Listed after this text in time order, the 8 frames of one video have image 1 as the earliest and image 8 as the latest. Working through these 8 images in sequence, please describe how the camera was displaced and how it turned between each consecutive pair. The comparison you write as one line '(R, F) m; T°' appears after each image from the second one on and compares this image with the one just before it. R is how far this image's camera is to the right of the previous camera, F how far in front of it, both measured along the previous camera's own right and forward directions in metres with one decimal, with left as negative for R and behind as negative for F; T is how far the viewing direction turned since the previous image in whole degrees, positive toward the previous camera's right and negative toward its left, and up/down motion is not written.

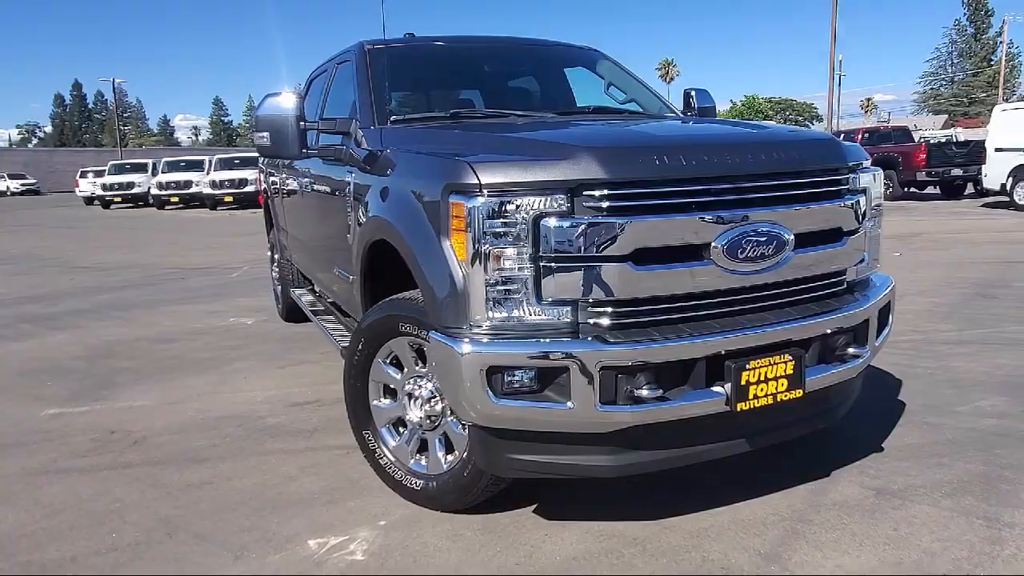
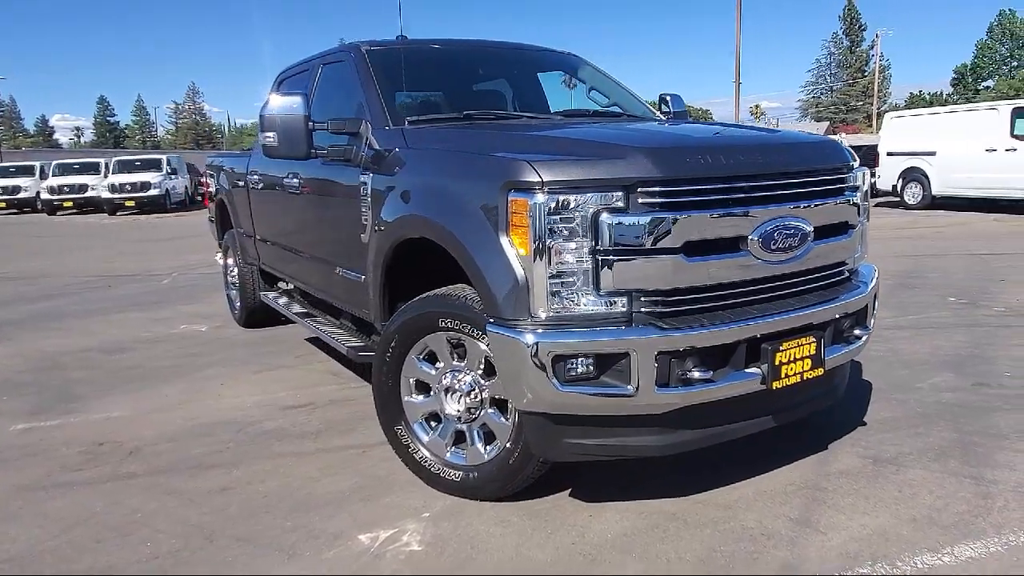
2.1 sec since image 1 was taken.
(-0.6, -0.1) m; +7°
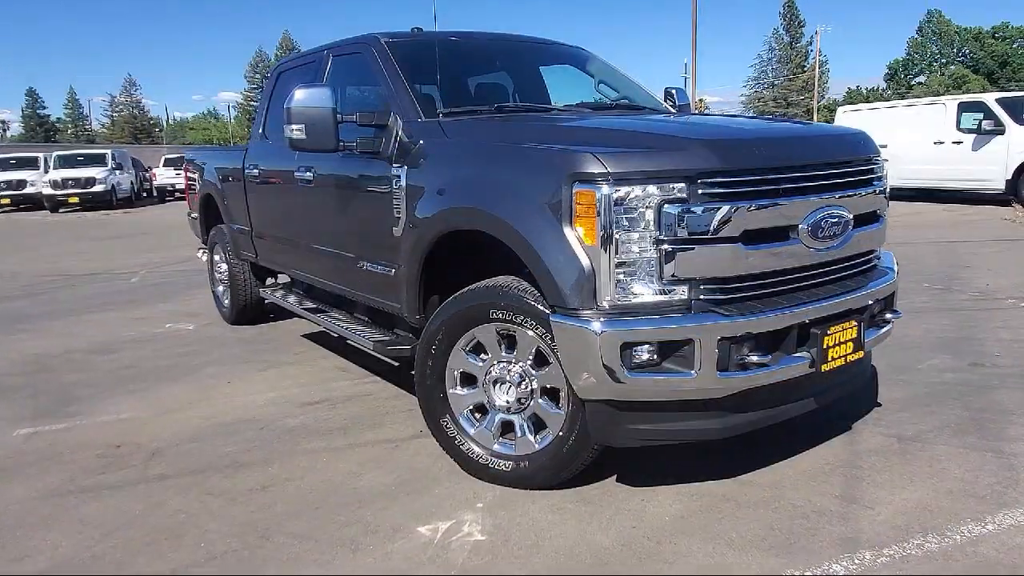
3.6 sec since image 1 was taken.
(-0.5, 0.0) m; +4°
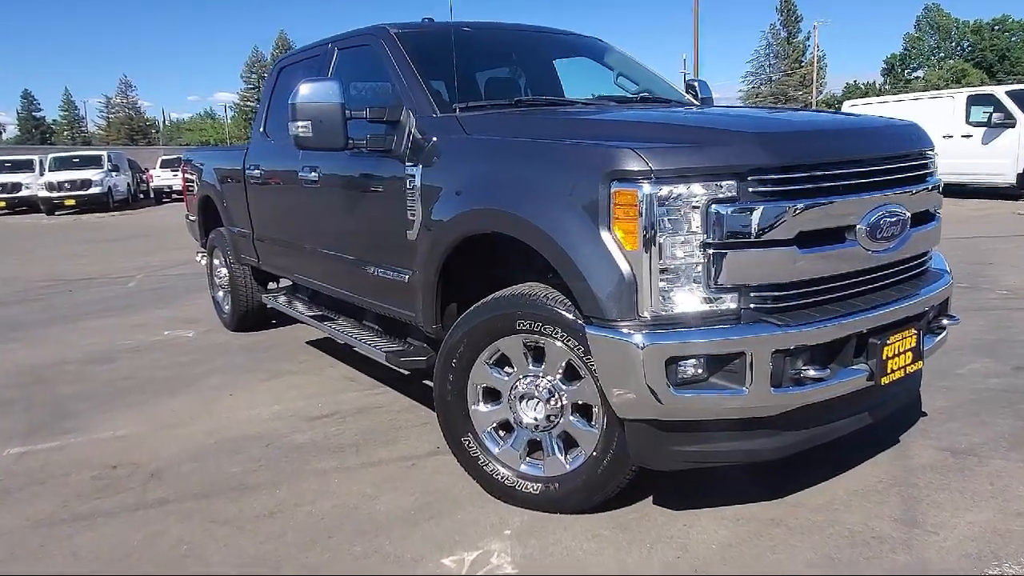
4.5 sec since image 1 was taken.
(-0.1, +0.3) m; 0°
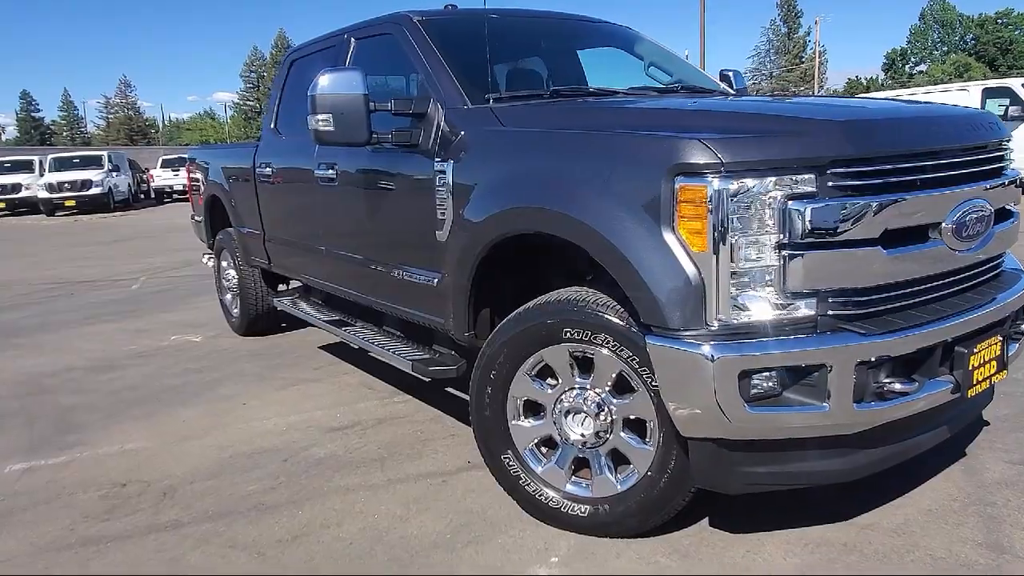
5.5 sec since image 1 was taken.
(-0.2, +0.3) m; 0°
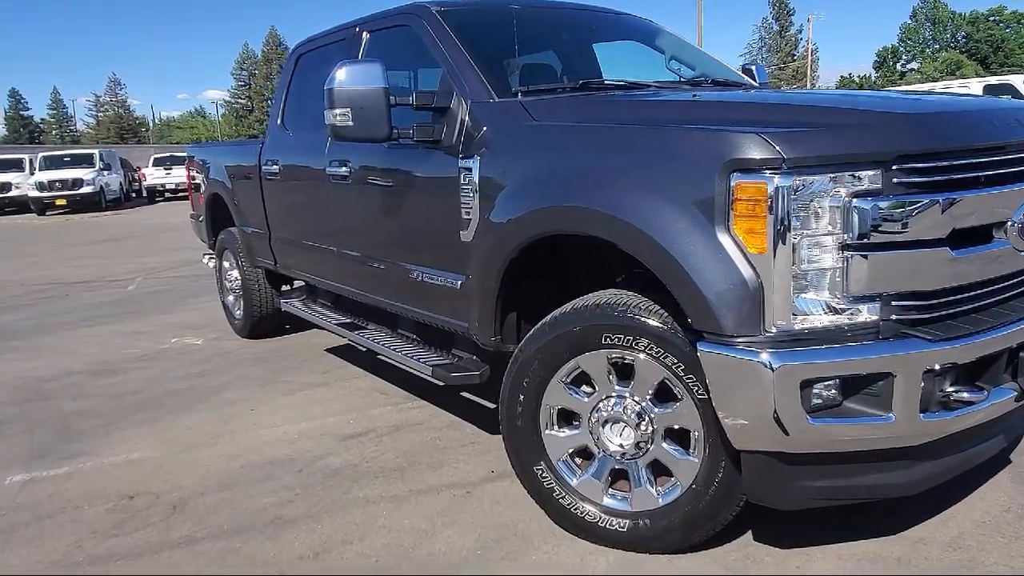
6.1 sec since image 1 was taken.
(-0.2, +0.2) m; +1°
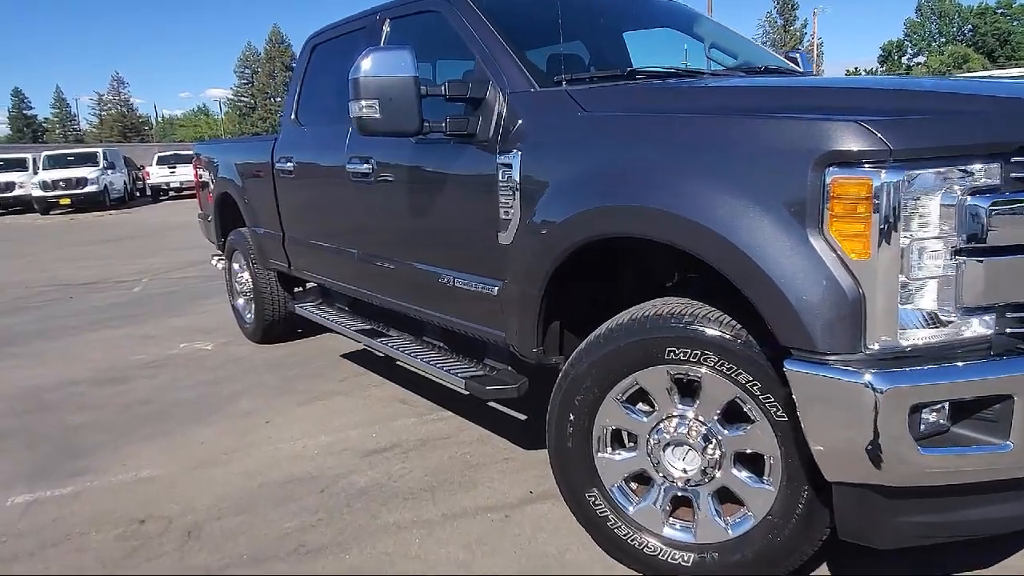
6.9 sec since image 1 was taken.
(-0.2, +0.3) m; 0°
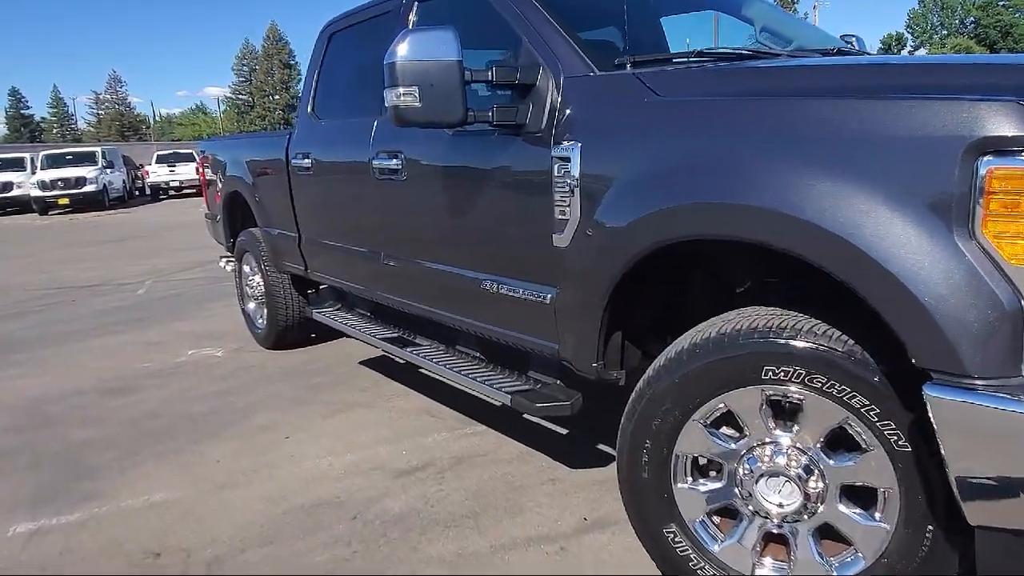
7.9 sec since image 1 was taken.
(-0.2, +0.3) m; 0°
